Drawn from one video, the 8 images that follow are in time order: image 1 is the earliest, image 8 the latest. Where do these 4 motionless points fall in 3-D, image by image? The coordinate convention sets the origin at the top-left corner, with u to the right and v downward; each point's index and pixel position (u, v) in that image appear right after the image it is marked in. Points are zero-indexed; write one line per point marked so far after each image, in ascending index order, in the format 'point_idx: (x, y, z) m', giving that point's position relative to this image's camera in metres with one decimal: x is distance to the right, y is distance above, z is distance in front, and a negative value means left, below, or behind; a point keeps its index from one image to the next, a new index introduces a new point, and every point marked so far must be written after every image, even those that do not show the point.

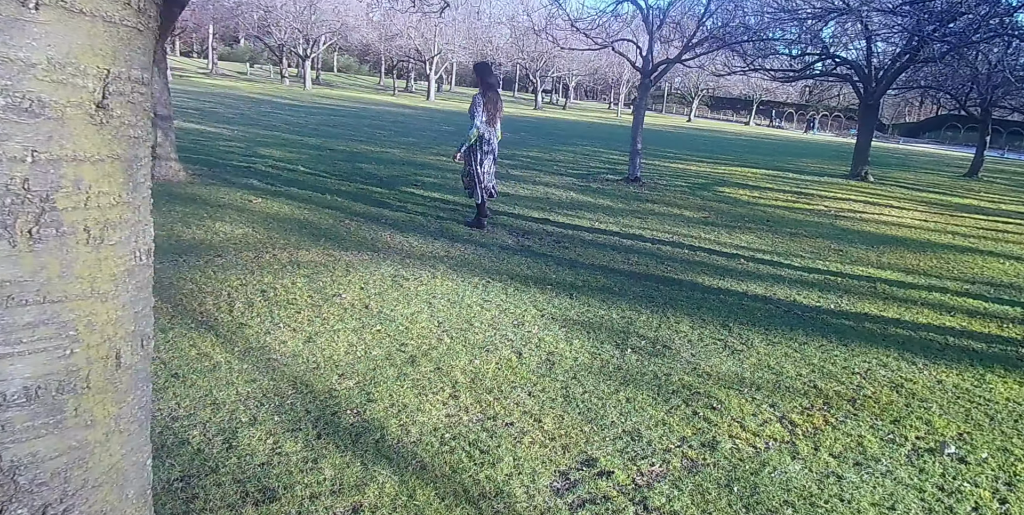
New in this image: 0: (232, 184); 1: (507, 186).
0: (-3.3, +0.9, +8.0) m
1: (0.0, +1.1, +10.0) m
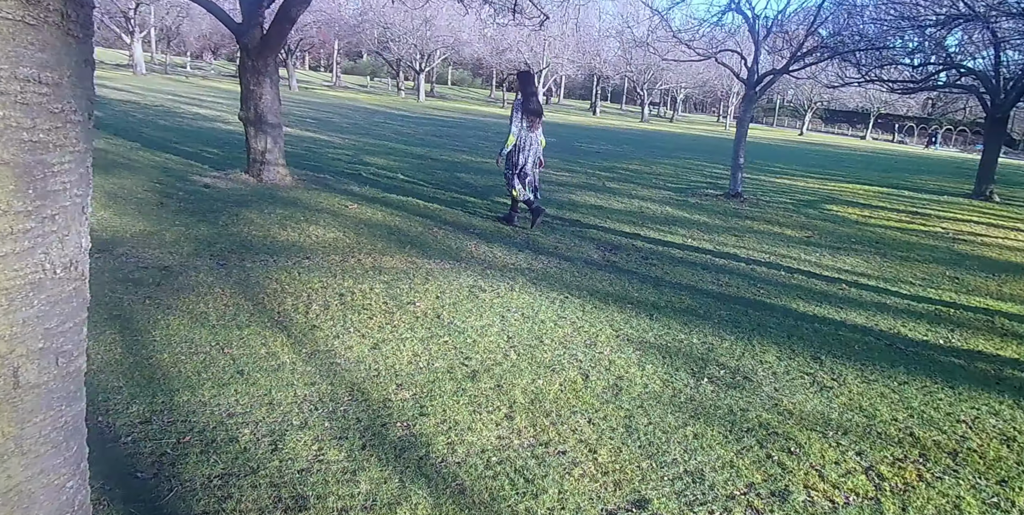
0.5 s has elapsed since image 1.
0: (-2.2, +0.9, +8.3) m
1: (+1.3, +0.9, +9.8) m
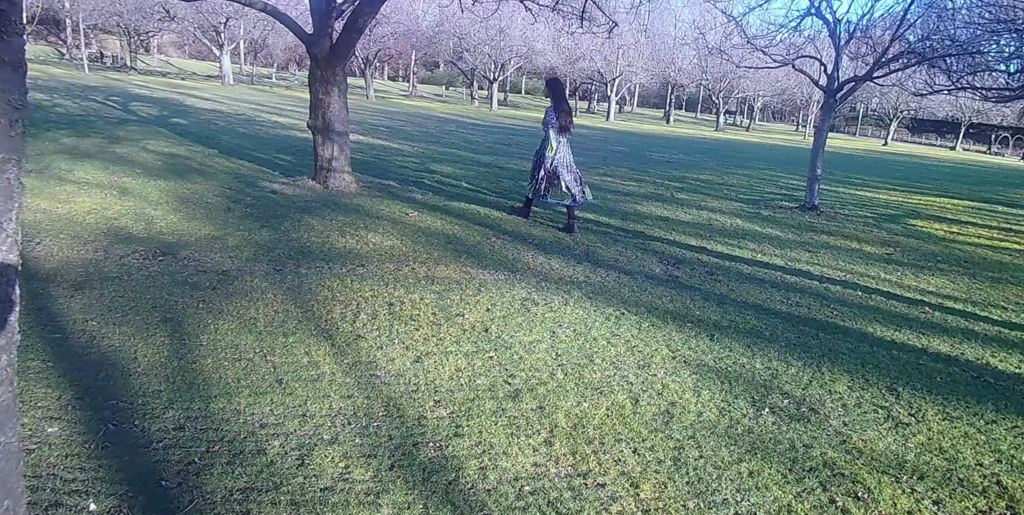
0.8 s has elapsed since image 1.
0: (-1.5, +0.8, +8.3) m
1: (+2.3, +0.7, +9.5) m
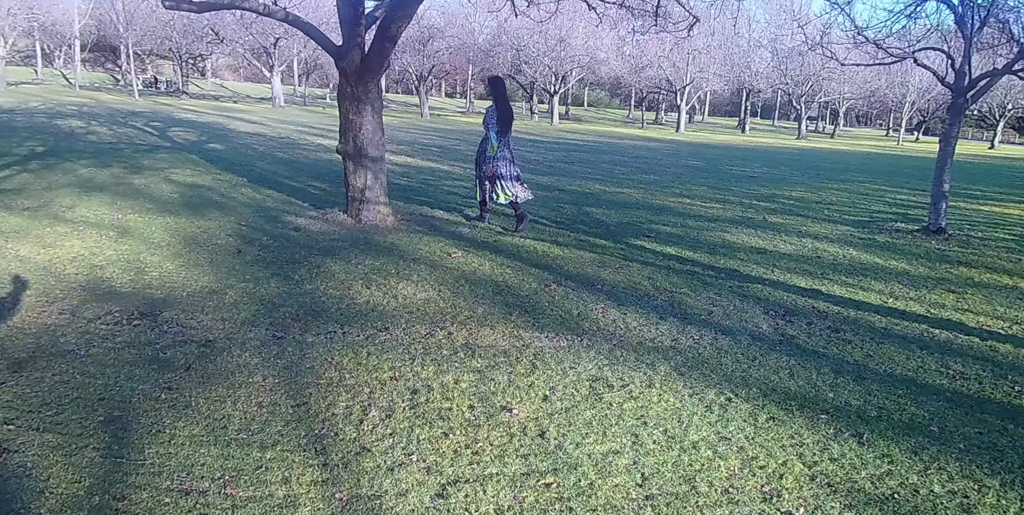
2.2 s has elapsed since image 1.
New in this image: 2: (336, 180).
0: (-0.8, +0.3, +7.2) m
1: (+3.0, +0.2, +7.9) m
2: (-2.4, +0.9, +9.2) m
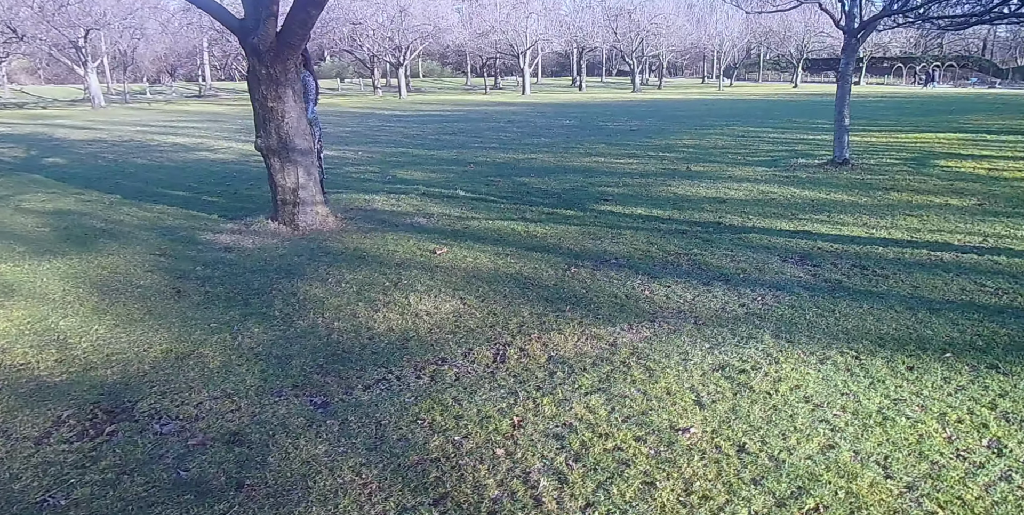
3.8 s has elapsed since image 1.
0: (-1.1, +0.3, +6.1) m
1: (+2.3, +0.8, +7.8) m
2: (-3.3, +0.7, +7.6) m
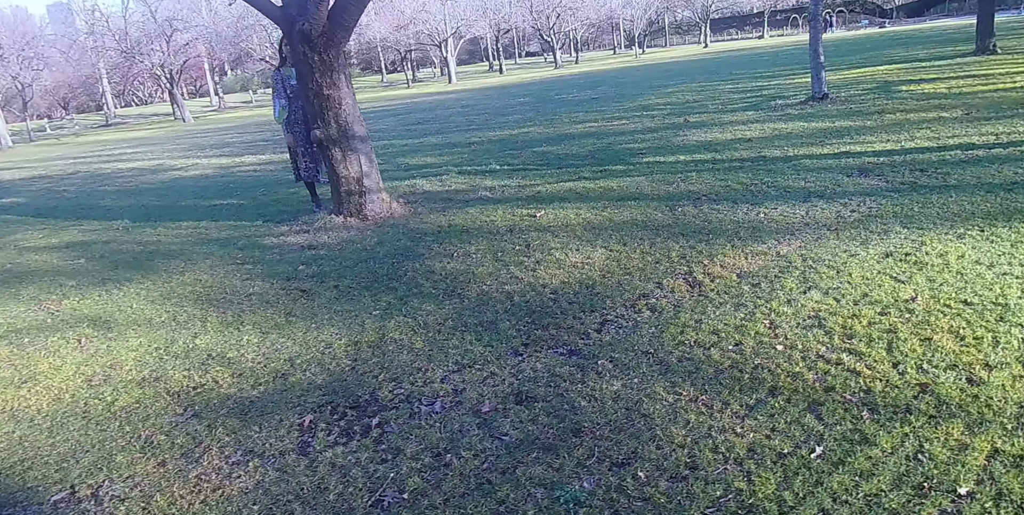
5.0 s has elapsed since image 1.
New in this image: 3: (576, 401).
0: (-0.5, +0.5, +6.1) m
1: (+2.6, +1.6, +8.3) m
2: (-2.9, +0.6, +7.2) m
3: (+0.3, -0.6, +2.9) m
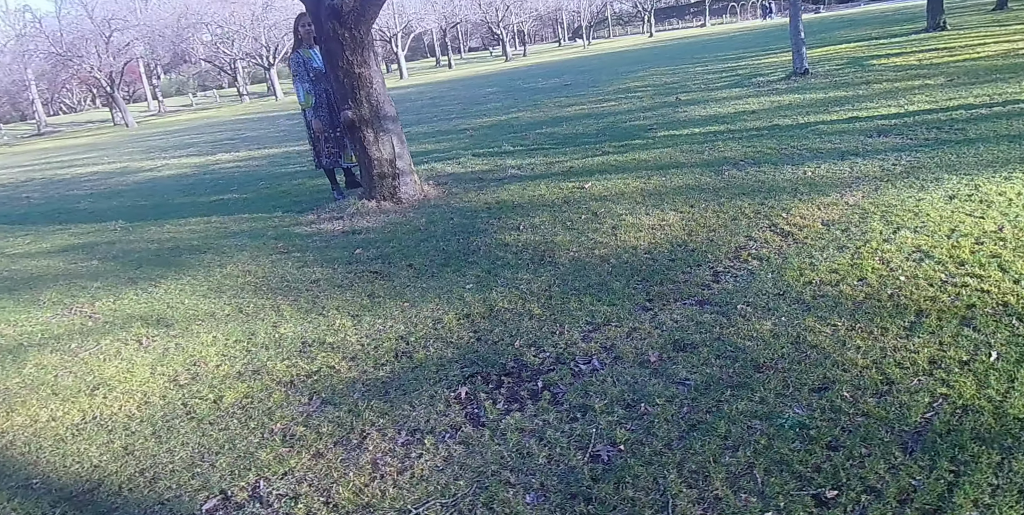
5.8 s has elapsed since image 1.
0: (-0.1, +0.7, +6.1) m
1: (+2.6, +1.9, +8.5) m
2: (-2.6, +0.6, +6.9) m
3: (+1.0, -0.4, +2.9) m
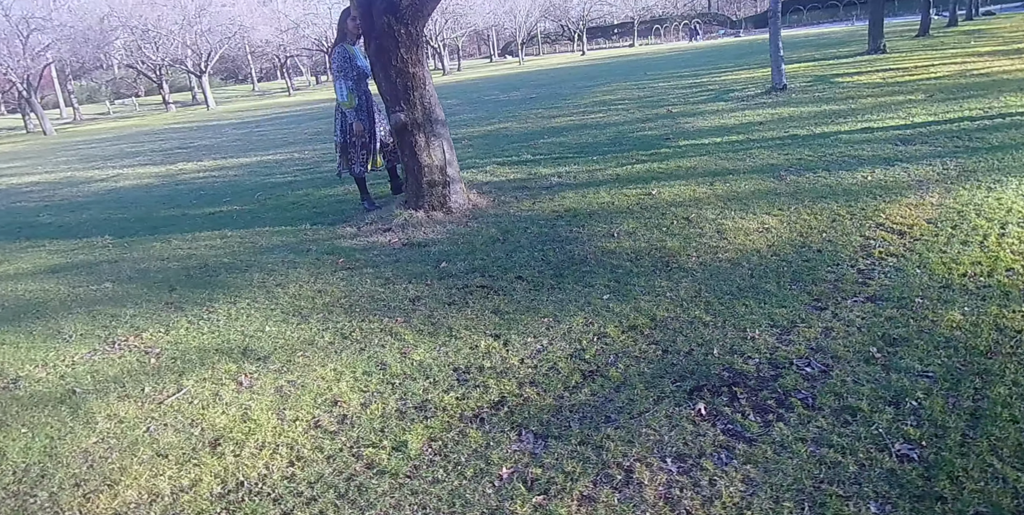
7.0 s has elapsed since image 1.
0: (+0.3, +0.6, +5.9) m
1: (+2.6, +1.8, +8.7) m
2: (-2.3, +0.5, +6.4) m
3: (+1.9, -0.3, +2.9) m
